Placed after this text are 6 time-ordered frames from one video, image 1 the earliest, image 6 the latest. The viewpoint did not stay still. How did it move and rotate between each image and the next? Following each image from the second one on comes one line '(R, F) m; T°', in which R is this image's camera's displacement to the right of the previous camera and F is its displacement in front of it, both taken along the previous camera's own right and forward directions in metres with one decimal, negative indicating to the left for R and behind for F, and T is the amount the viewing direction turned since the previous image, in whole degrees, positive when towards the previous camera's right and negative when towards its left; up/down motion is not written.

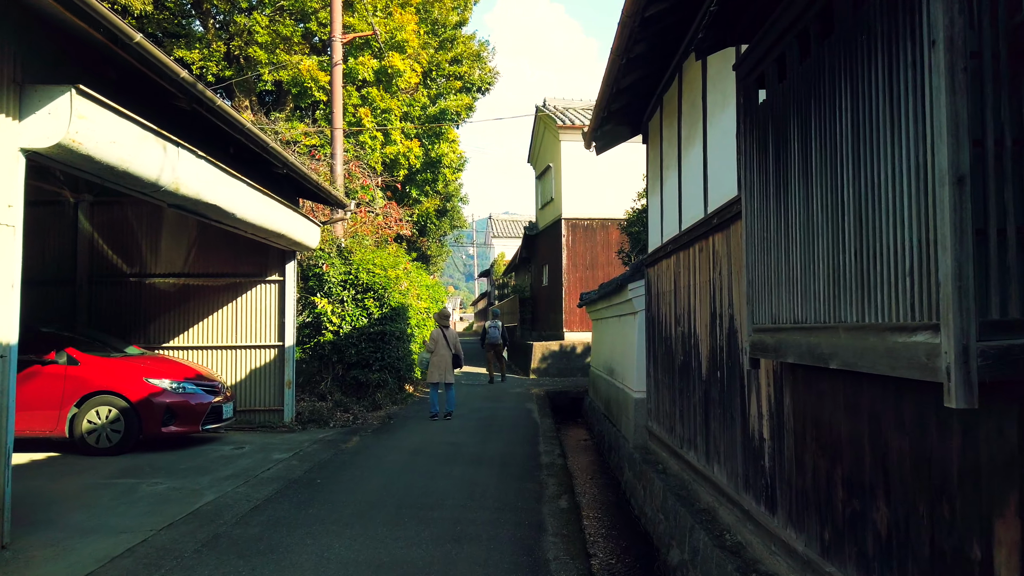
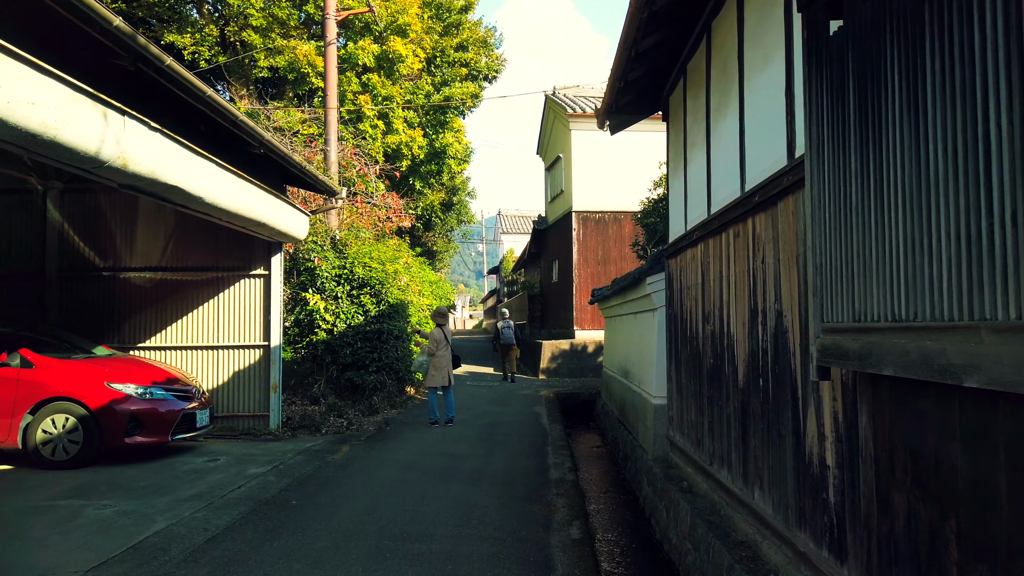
(+0.1, +0.8) m; -1°
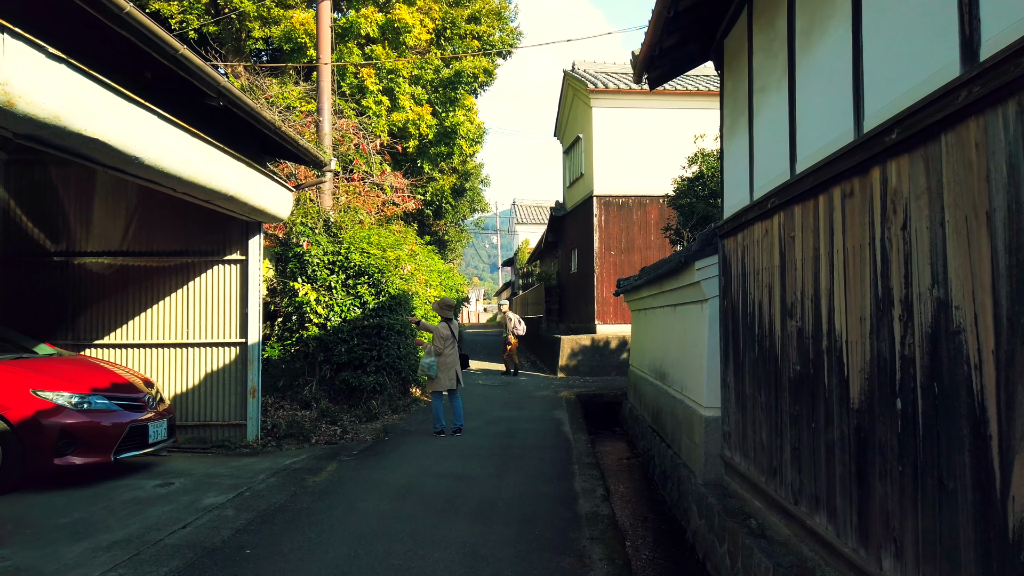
(0.0, +1.3) m; -1°
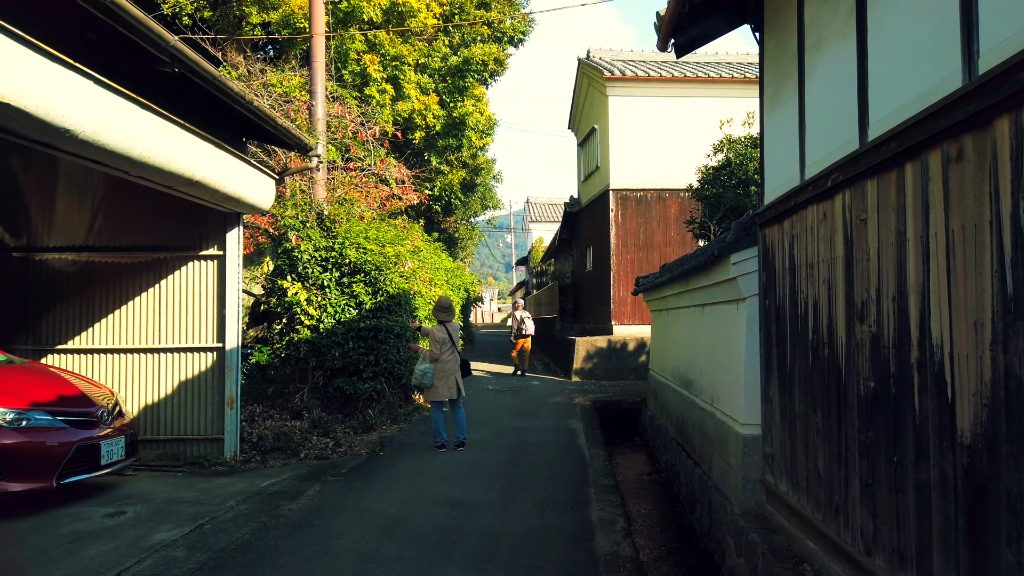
(+0.1, +0.8) m; -1°
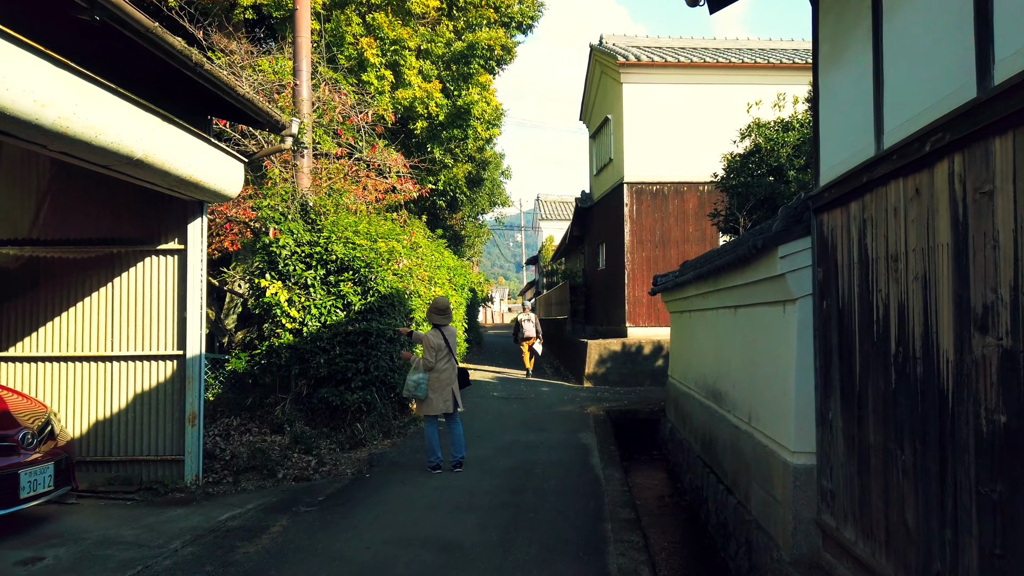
(+0.1, +0.9) m; -1°
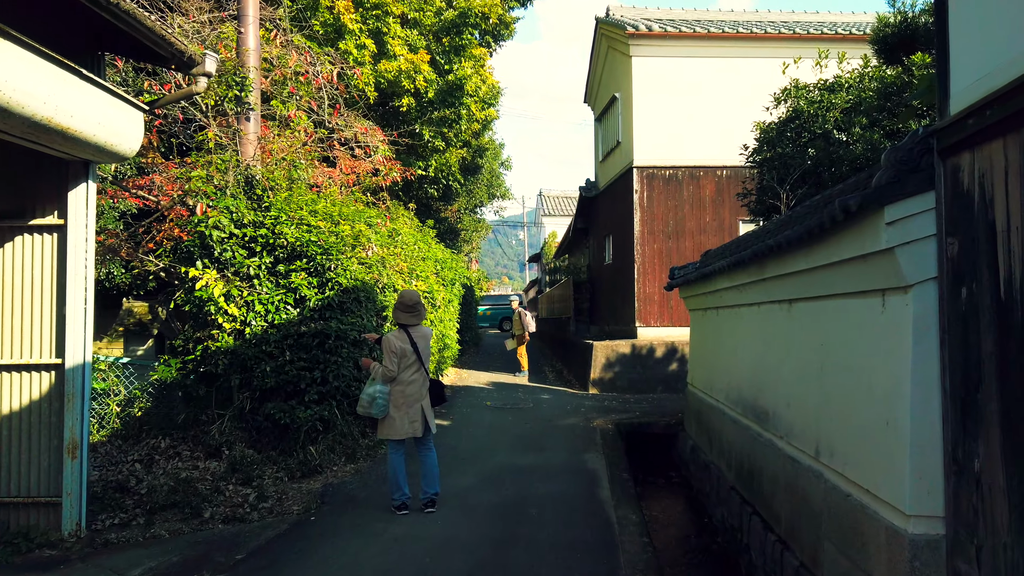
(+0.1, +1.5) m; 0°
